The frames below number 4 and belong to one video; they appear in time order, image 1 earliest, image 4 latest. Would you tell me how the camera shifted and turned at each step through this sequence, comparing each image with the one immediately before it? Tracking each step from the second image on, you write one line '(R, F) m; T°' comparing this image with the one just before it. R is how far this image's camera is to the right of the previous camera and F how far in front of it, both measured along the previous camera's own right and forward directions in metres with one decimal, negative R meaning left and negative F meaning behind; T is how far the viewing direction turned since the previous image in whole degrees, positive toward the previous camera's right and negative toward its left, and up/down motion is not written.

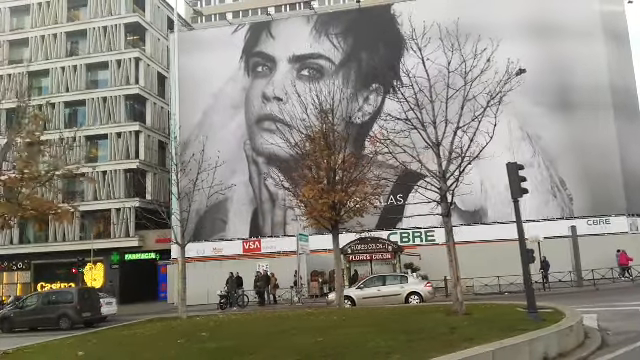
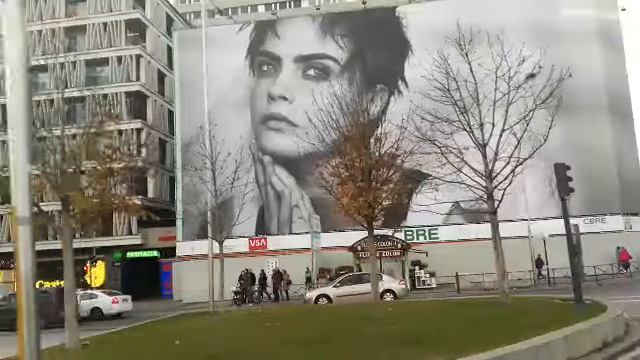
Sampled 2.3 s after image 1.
(-1.8, -0.7) m; +2°
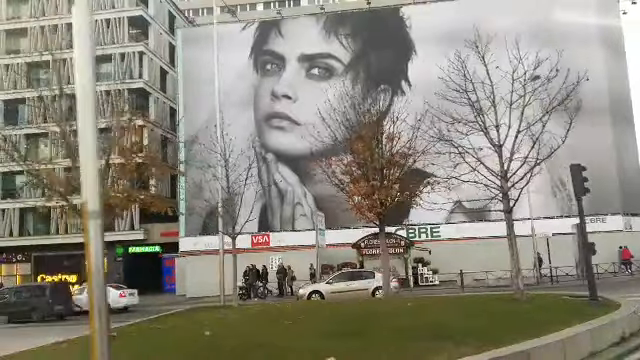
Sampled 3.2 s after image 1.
(-0.6, -0.2) m; 0°
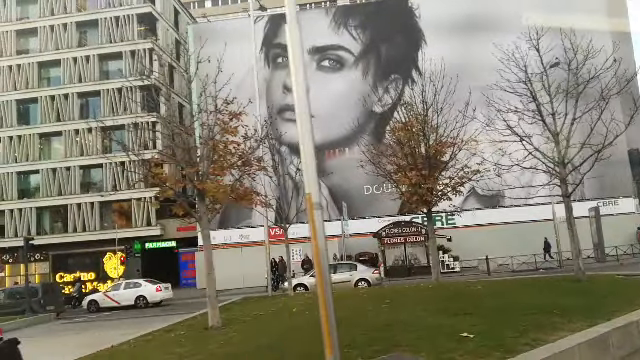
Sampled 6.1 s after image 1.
(-2.2, -0.8) m; +1°
